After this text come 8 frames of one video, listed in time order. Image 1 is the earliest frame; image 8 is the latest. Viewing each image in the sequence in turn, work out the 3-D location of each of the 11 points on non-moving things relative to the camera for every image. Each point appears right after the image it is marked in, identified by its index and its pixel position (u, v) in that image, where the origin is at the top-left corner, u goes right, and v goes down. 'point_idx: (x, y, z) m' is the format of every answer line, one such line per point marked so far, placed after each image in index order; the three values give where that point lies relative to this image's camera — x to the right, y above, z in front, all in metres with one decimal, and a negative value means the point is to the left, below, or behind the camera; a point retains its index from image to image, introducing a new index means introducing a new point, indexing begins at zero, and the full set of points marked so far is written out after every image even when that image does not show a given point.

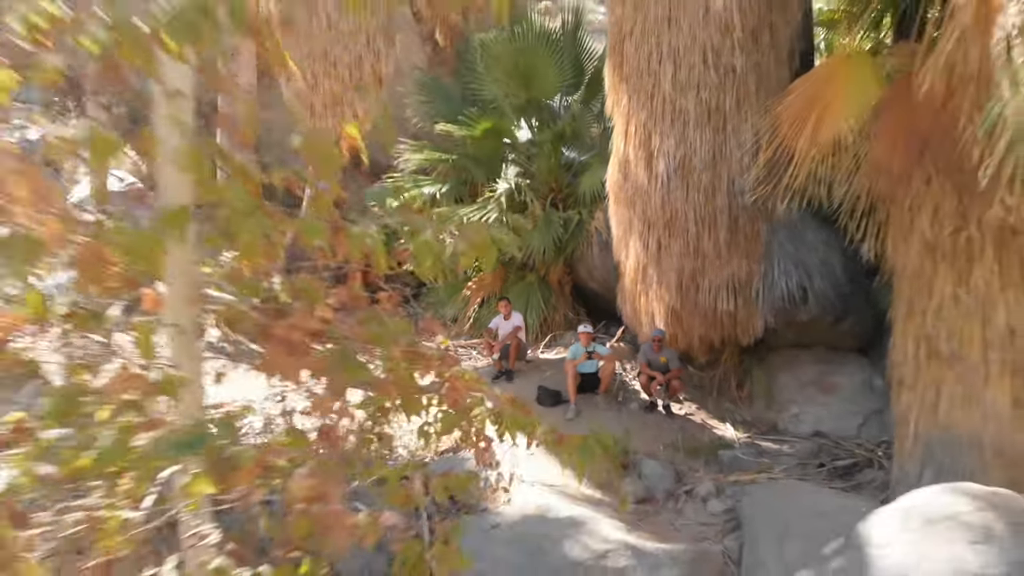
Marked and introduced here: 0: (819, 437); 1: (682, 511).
0: (+1.3, -0.6, +4.1) m
1: (+0.6, -0.8, +3.4) m
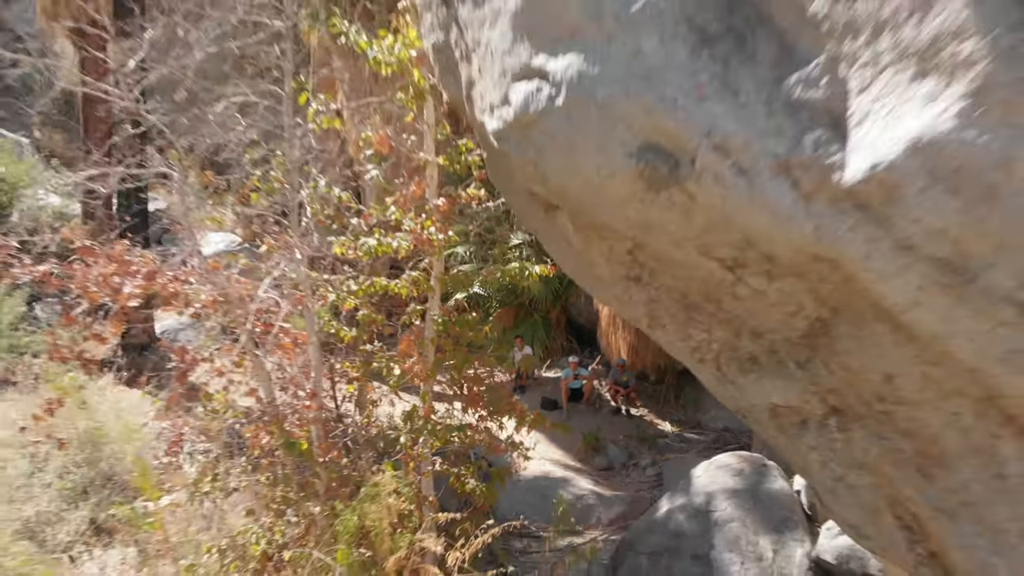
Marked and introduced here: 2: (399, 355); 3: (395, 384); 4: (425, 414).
0: (+1.4, -0.9, +6.2) m
1: (+0.7, -1.1, +5.6) m
2: (-0.4, -0.2, +3.5) m
3: (-0.4, -0.3, +3.5) m
4: (-0.3, -0.4, +3.5) m
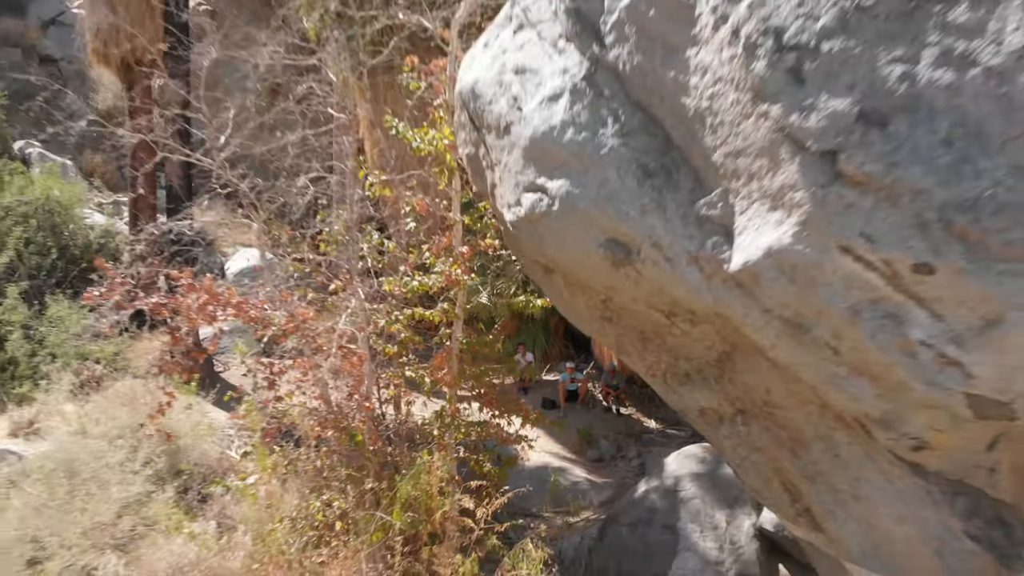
0: (+1.4, -1.0, +7.2) m
1: (+0.7, -1.2, +6.5) m
2: (-0.4, -0.3, +4.4) m
3: (-0.4, -0.4, +4.4) m
4: (-0.3, -0.5, +4.4) m
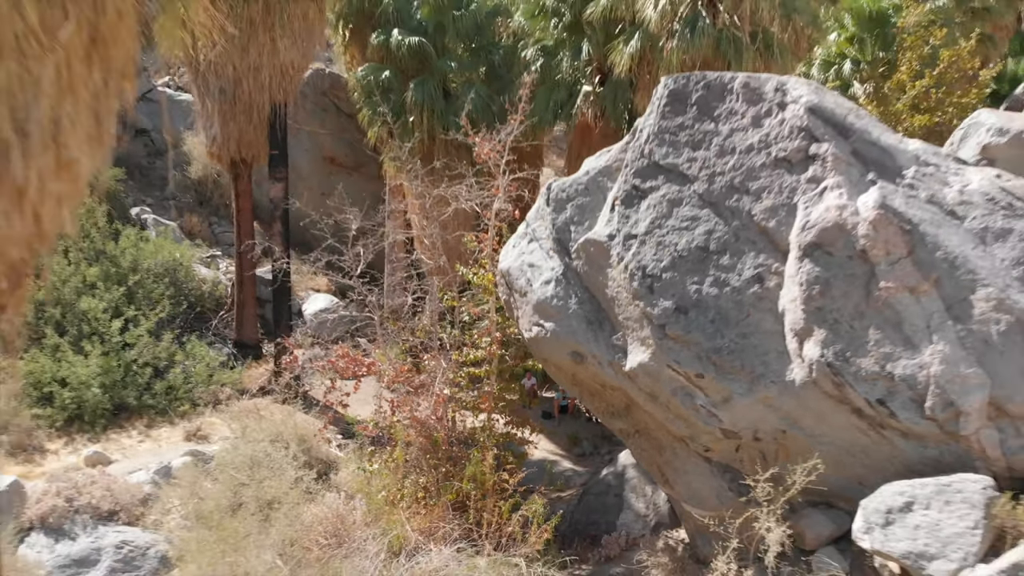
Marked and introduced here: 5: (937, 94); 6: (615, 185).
0: (+1.5, -1.5, +10.2) m
1: (+0.8, -1.7, +9.5) m
2: (-0.3, -0.8, +7.4) m
3: (-0.3, -0.9, +7.5) m
4: (-0.2, -1.0, +7.4) m
5: (+4.7, +2.2, +10.5) m
6: (+0.7, +0.6, +6.6) m
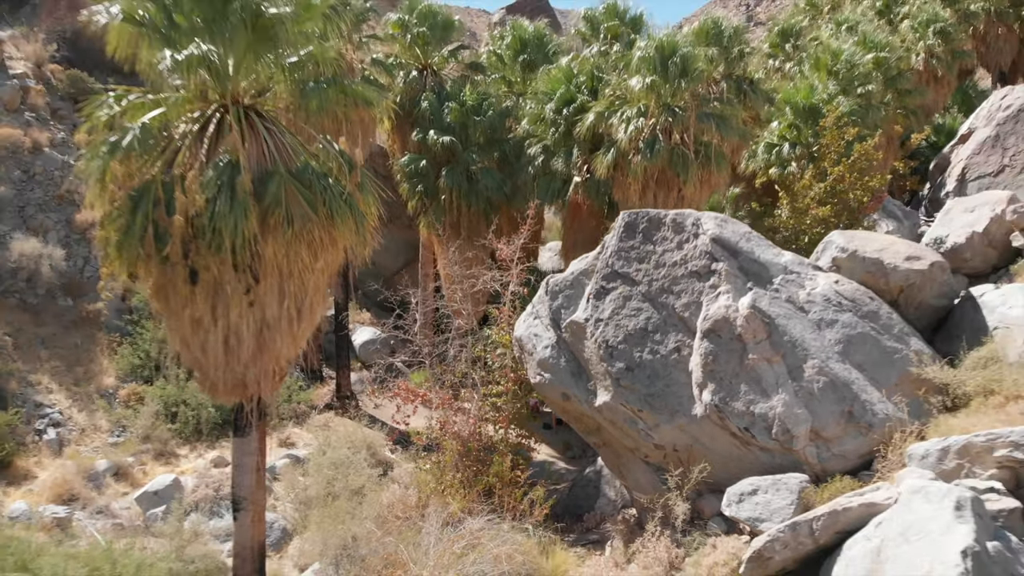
0: (+1.6, -2.1, +13.4) m
1: (+0.9, -2.3, +12.7) m
2: (-0.2, -1.4, +10.7) m
3: (-0.2, -1.5, +10.7) m
4: (-0.1, -1.6, +10.6) m
5: (+4.8, +1.6, +13.7) m
6: (+0.8, 0.0, +9.8) m
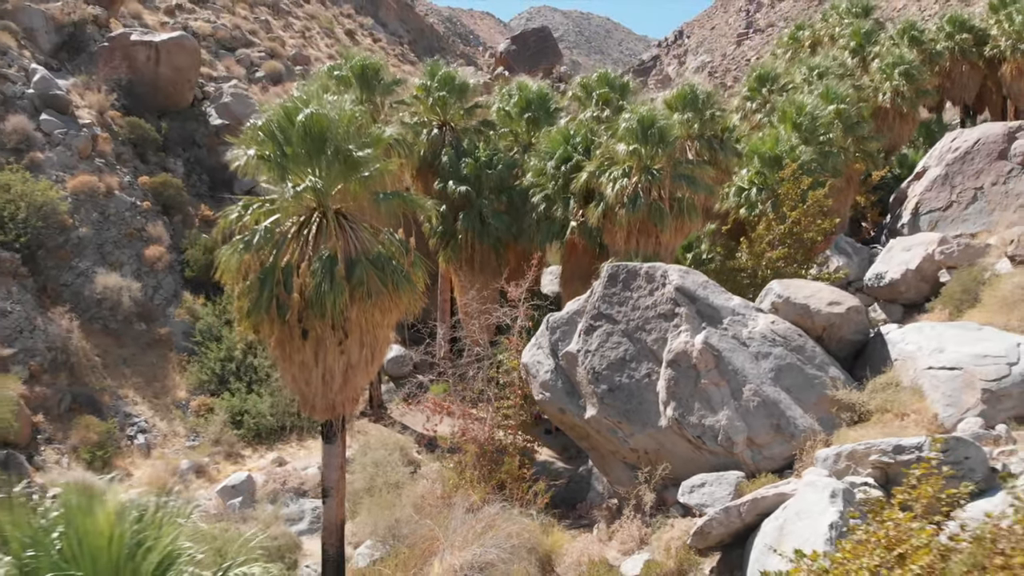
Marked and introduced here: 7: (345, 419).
0: (+1.7, -2.6, +15.9) m
1: (+1.0, -2.7, +15.2) m
2: (-0.1, -1.9, +13.2) m
3: (-0.1, -2.0, +13.2) m
4: (0.0, -2.1, +13.1) m
5: (+4.9, +1.1, +16.2) m
6: (+0.9, -0.4, +12.3) m
7: (-1.7, -1.3, +9.5) m
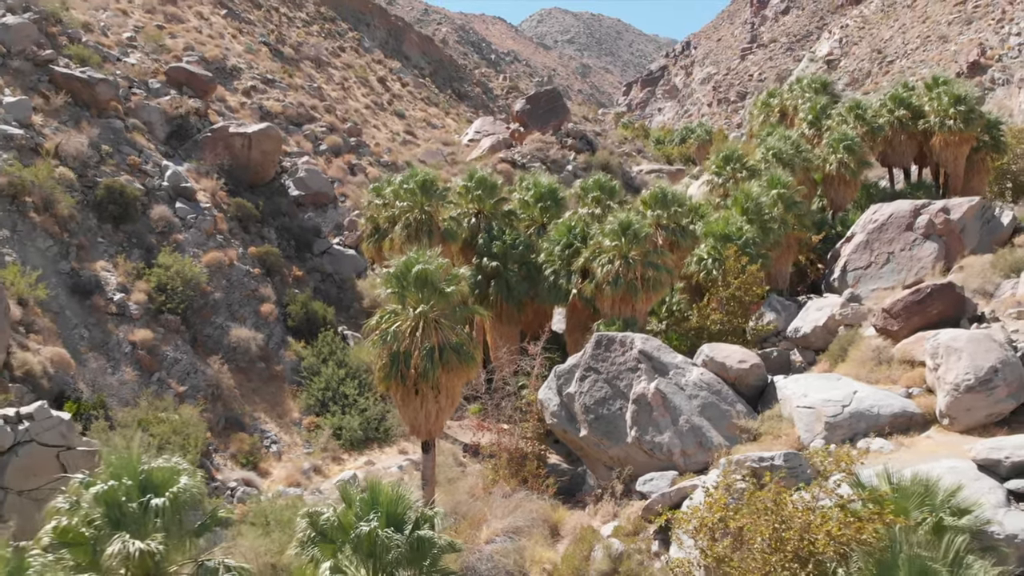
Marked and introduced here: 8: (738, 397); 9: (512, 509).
0: (+2.2, -3.7, +22.1) m
1: (+1.5, -3.9, +21.4) m
2: (+0.3, -3.1, +19.4) m
3: (+0.3, -3.1, +19.4) m
4: (+0.4, -3.2, +19.3) m
5: (+5.3, -0.1, +22.4) m
6: (+1.3, -1.6, +18.5) m
7: (-1.3, -2.5, +15.7) m
8: (+4.1, -2.0, +17.7) m
9: (0.0, -3.8, +16.8) m
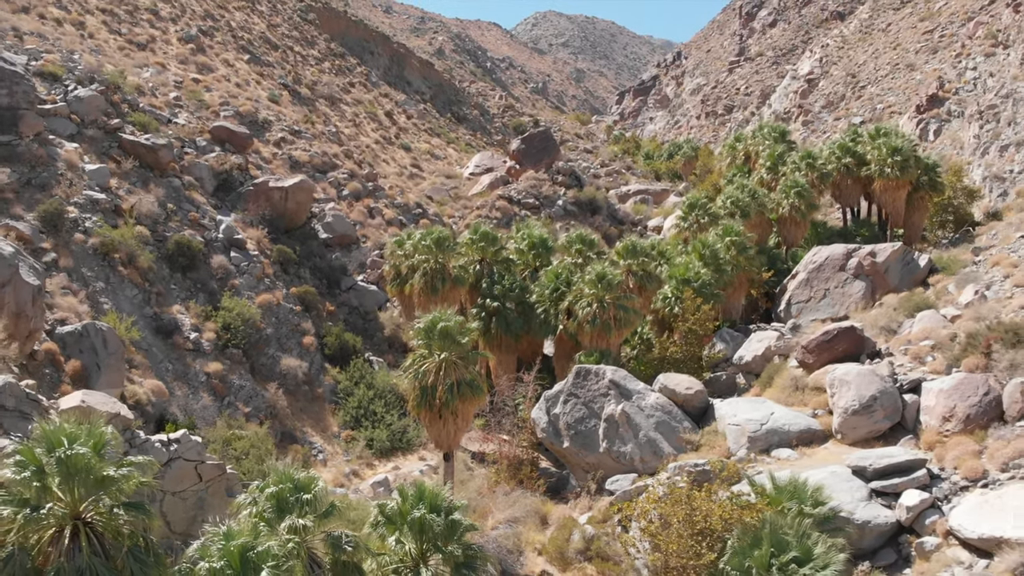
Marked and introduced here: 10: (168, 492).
0: (+2.1, -4.8, +27.3) m
1: (+1.4, -4.9, +26.6) m
2: (+0.3, -4.1, +24.6) m
3: (+0.3, -4.2, +24.6) m
4: (+0.4, -4.3, +24.5) m
5: (+5.3, -1.1, +27.6) m
6: (+1.2, -2.6, +23.7) m
7: (-1.3, -3.6, +20.9) m
8: (+4.1, -3.0, +22.9) m
9: (0.0, -4.9, +22.0) m
10: (-5.9, -3.5, +16.5) m
